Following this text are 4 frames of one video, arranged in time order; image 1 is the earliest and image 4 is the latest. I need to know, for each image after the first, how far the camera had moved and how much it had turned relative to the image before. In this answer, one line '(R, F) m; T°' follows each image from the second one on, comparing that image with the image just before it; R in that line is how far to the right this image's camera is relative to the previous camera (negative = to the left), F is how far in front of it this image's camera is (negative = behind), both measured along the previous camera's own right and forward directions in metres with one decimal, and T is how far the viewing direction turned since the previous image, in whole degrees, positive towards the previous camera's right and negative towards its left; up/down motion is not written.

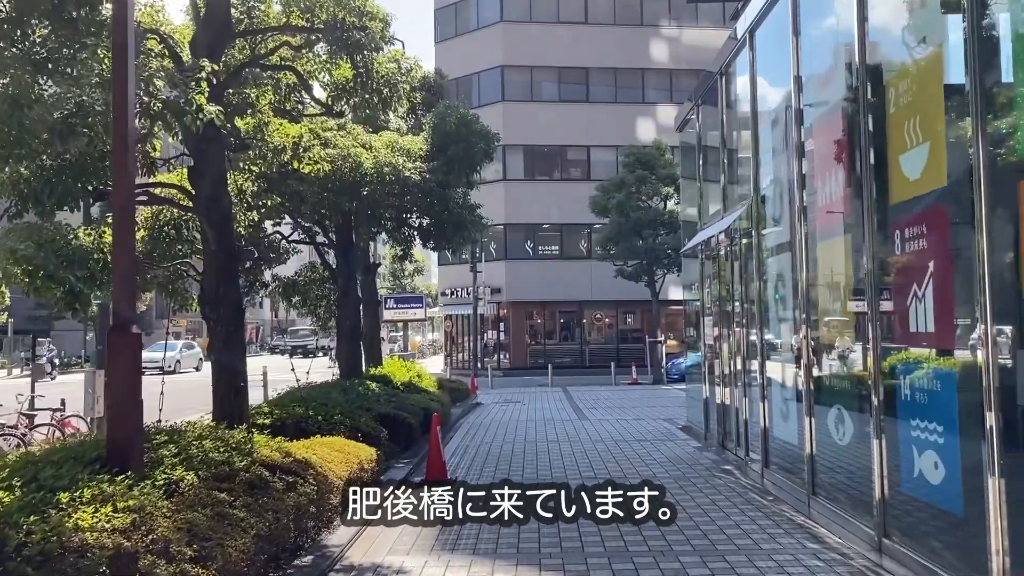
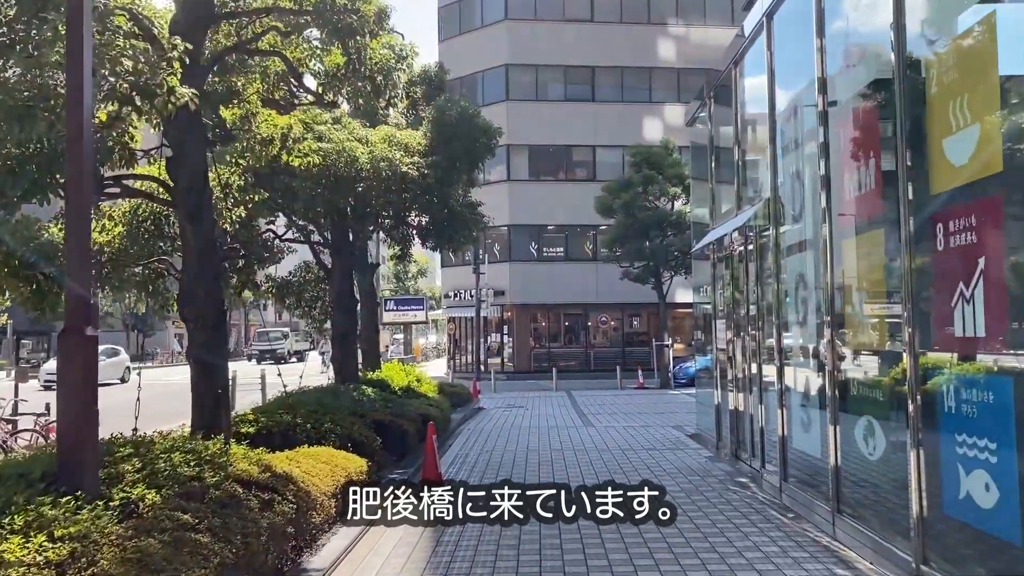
(0.0, +0.6) m; 0°
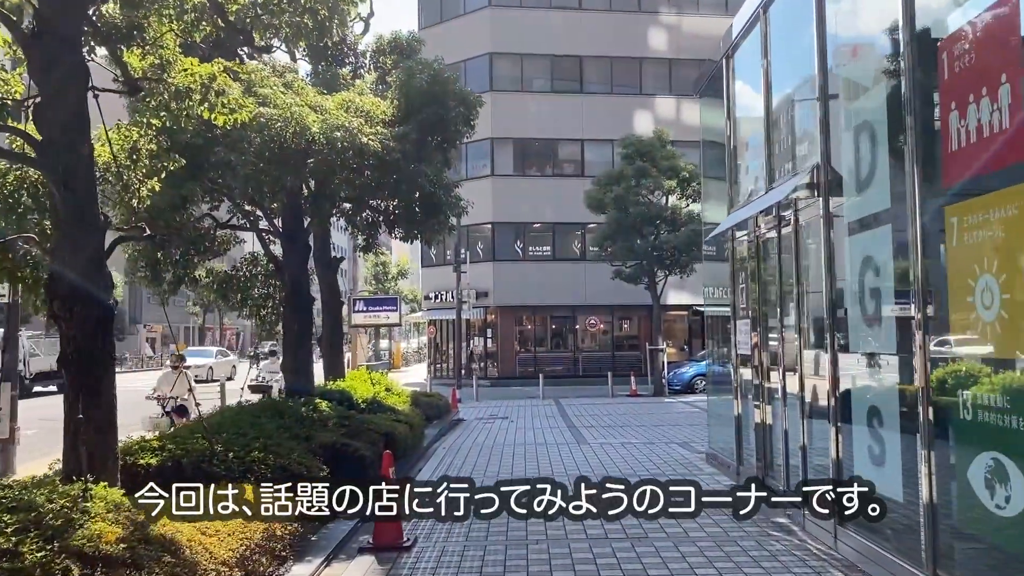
(0.0, +1.9) m; +1°
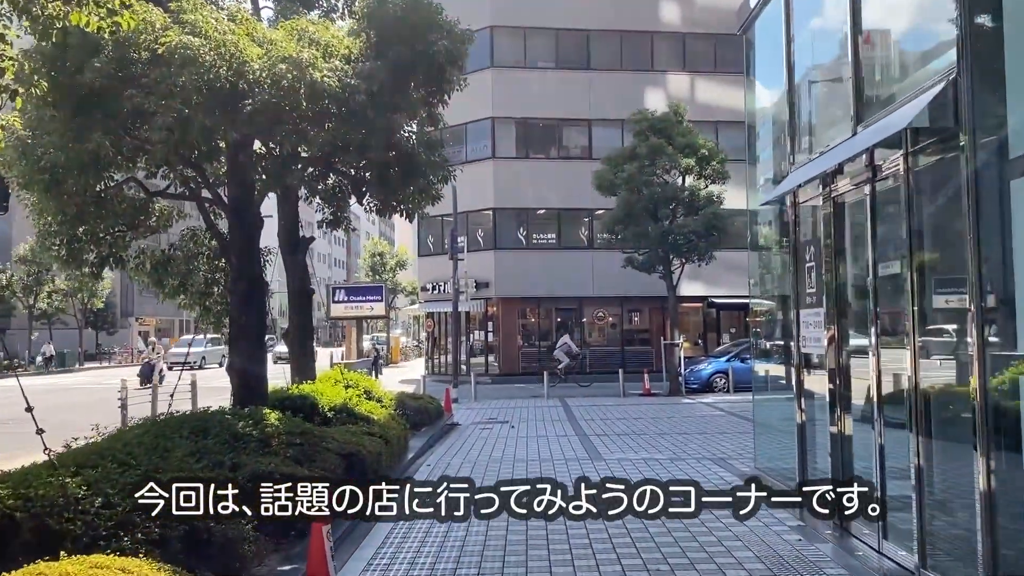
(+0.1, +2.2) m; 0°
